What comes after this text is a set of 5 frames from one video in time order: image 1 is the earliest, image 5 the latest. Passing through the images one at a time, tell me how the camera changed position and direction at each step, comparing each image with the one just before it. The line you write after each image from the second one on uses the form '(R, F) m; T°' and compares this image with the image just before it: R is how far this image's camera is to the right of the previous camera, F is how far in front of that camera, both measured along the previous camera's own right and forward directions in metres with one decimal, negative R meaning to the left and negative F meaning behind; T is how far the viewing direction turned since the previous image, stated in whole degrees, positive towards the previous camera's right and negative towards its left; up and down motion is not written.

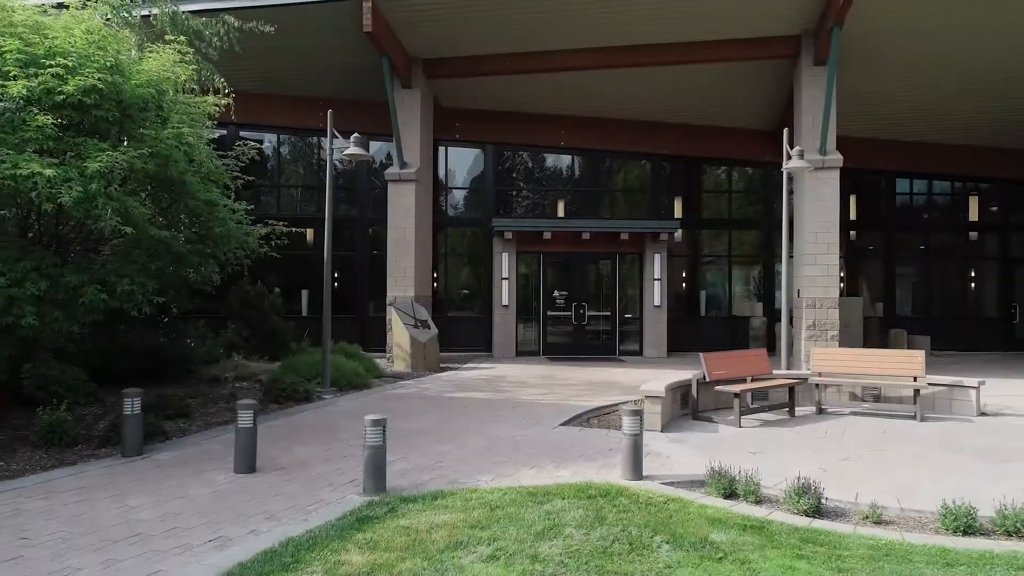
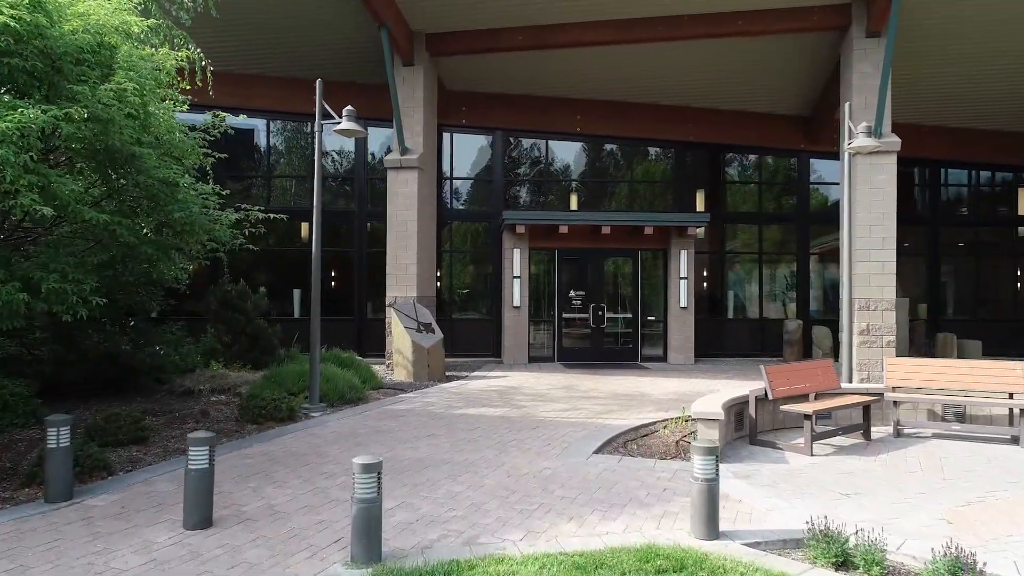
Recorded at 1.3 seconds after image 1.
(-0.2, +1.5) m; 0°
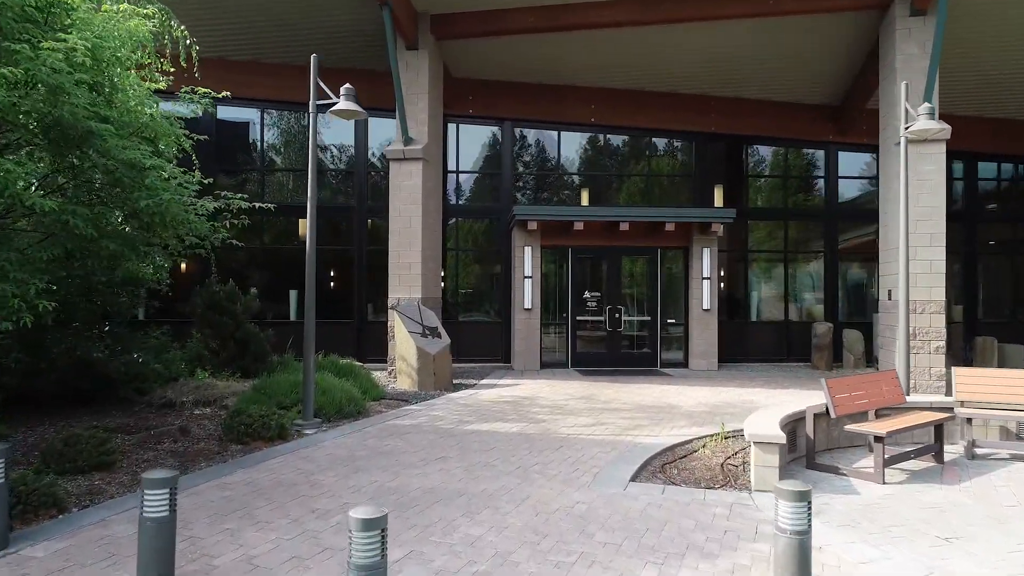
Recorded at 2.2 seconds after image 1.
(-0.2, +1.0) m; 0°
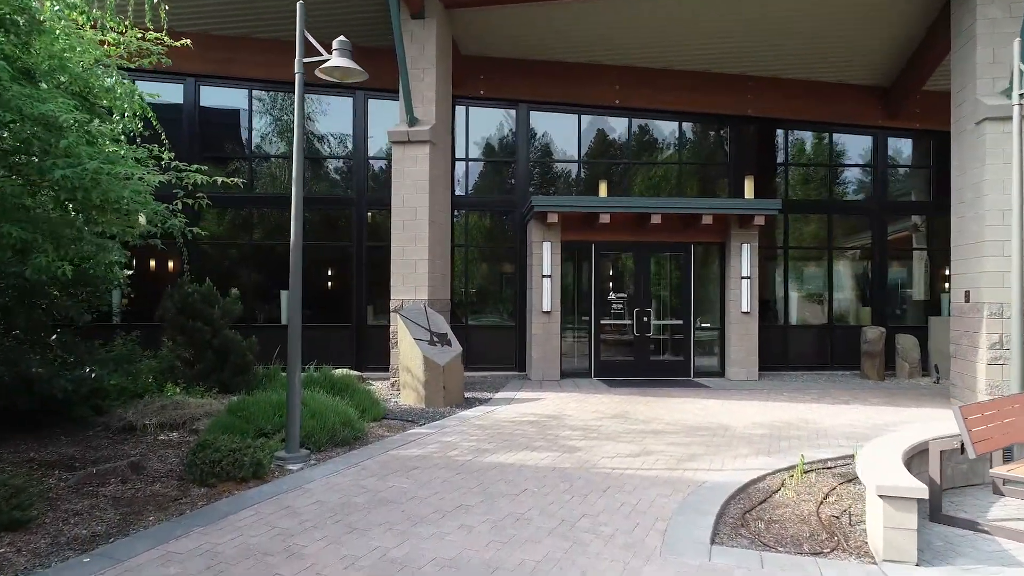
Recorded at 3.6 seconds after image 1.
(-0.3, +1.5) m; 0°
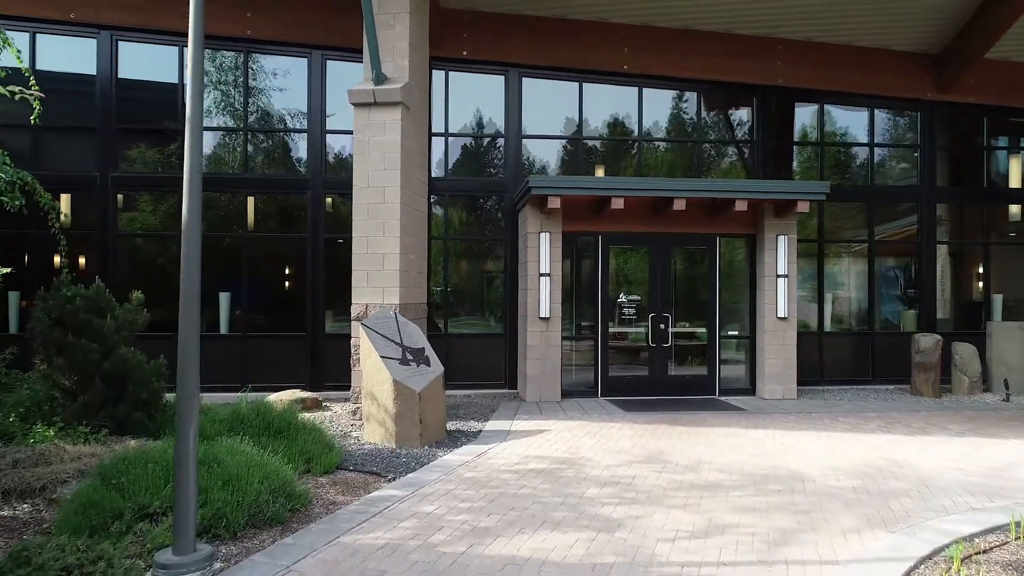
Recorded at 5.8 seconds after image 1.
(-0.3, +2.2) m; +2°
